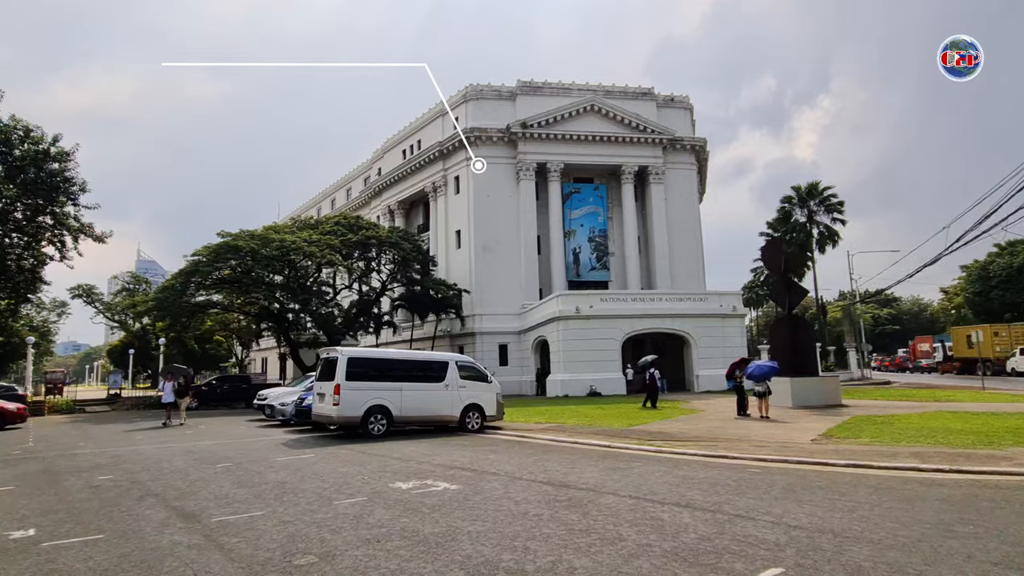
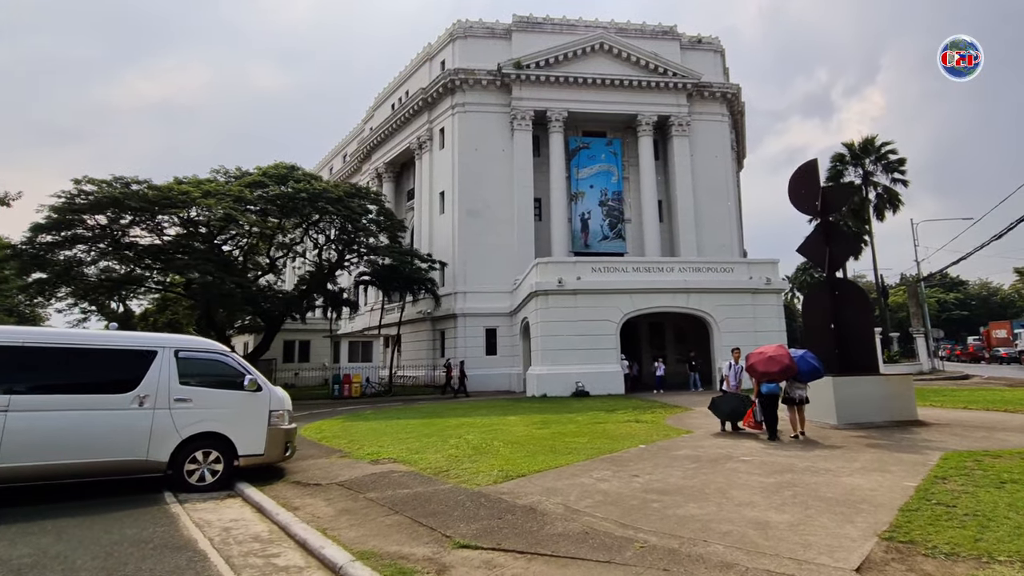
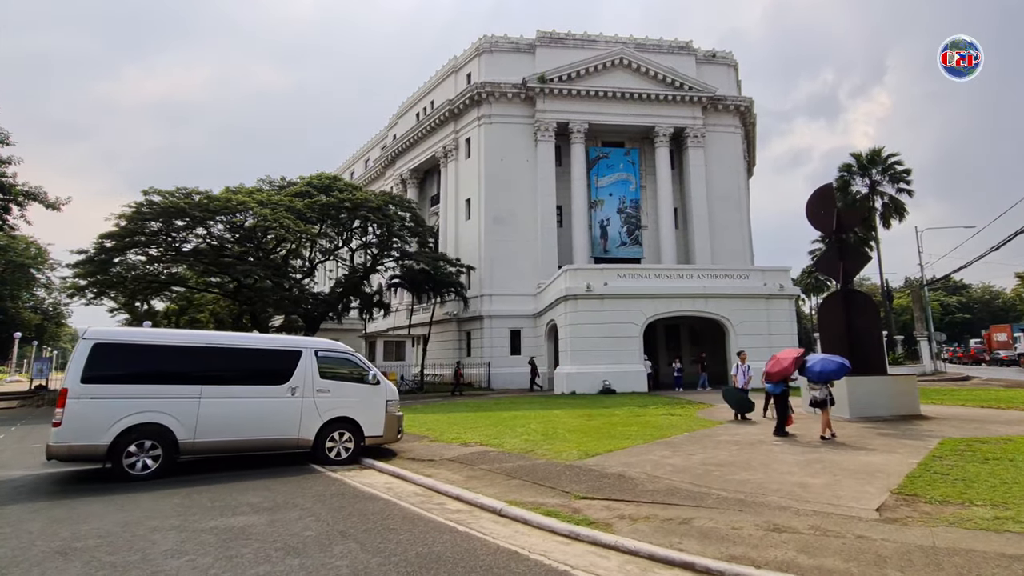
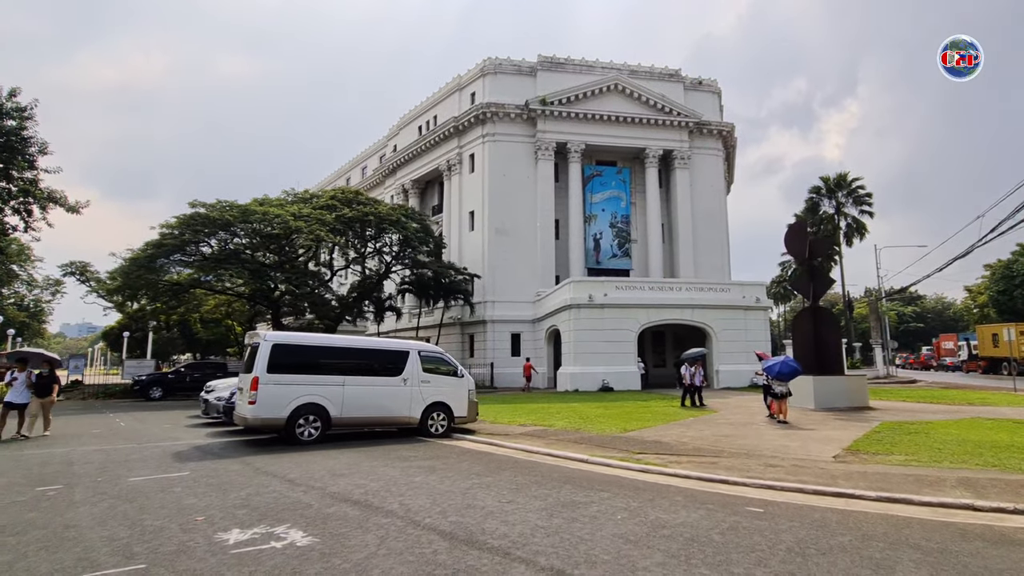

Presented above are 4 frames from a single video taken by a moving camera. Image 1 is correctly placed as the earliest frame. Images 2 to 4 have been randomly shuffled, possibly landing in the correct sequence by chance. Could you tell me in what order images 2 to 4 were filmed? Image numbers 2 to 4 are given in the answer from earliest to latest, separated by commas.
4, 3, 2
